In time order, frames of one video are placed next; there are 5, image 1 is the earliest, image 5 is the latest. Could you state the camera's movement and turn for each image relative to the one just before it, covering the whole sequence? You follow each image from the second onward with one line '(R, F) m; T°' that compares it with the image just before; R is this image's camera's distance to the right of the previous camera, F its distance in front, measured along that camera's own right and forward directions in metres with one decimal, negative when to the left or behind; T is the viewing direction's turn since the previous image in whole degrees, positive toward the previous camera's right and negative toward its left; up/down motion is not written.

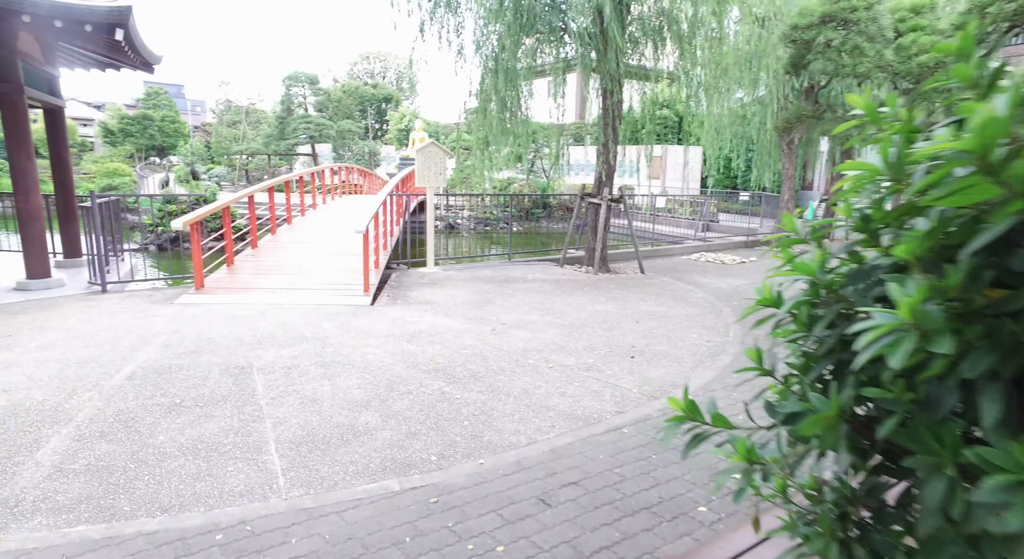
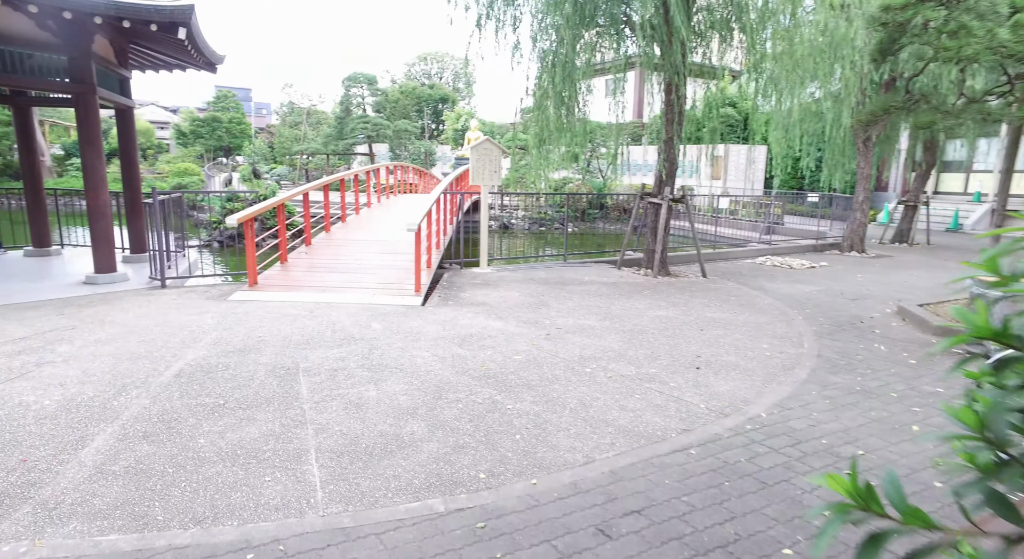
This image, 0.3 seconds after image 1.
(0.0, +0.2) m; -5°
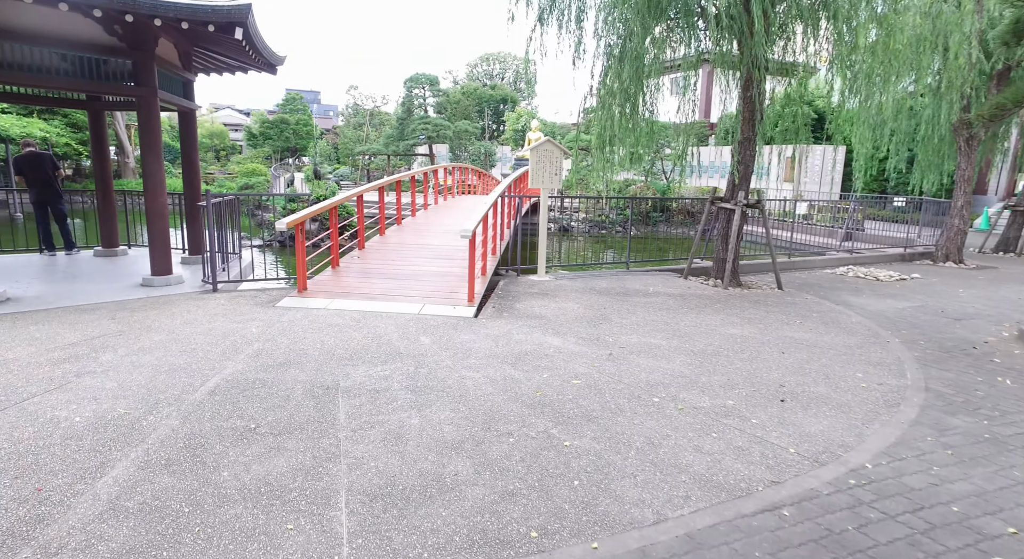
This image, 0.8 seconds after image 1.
(0.0, +0.4) m; -6°
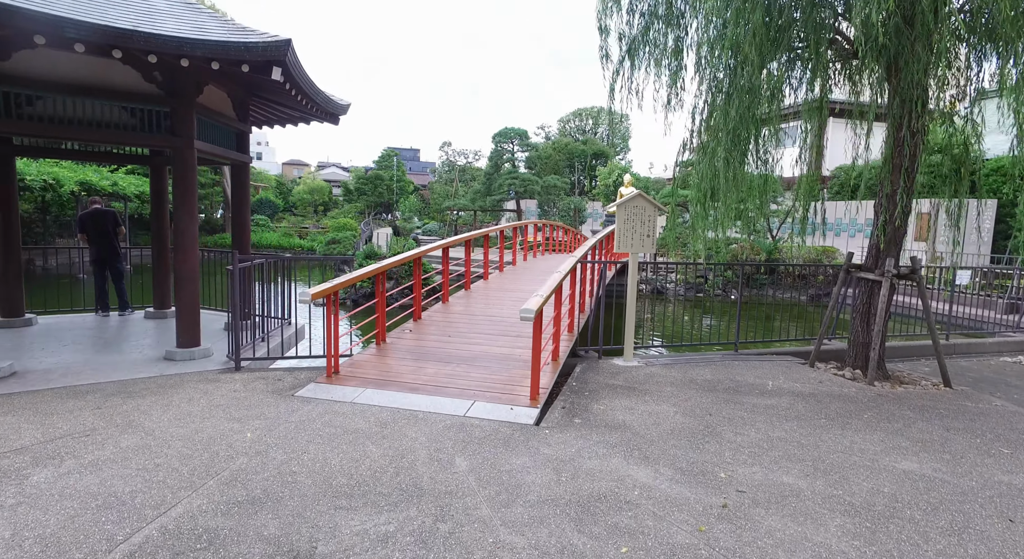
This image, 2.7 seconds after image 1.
(+0.1, +1.1) m; -9°
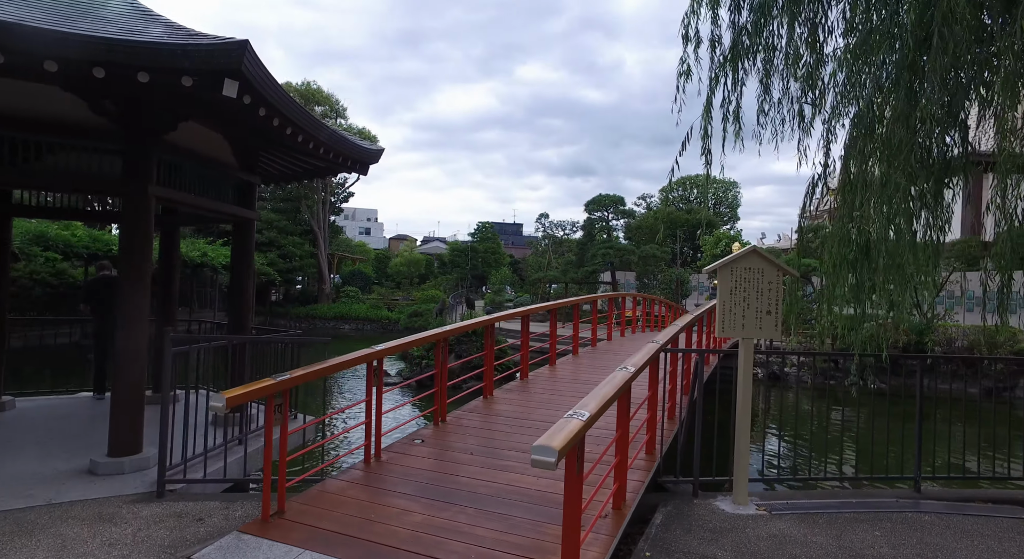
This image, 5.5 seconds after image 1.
(+0.3, +1.7) m; -10°
